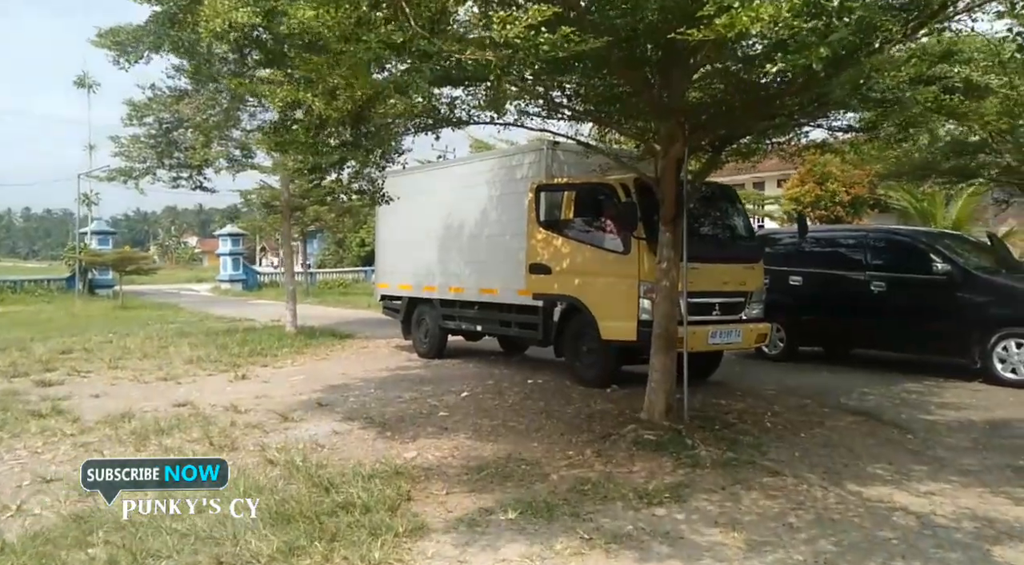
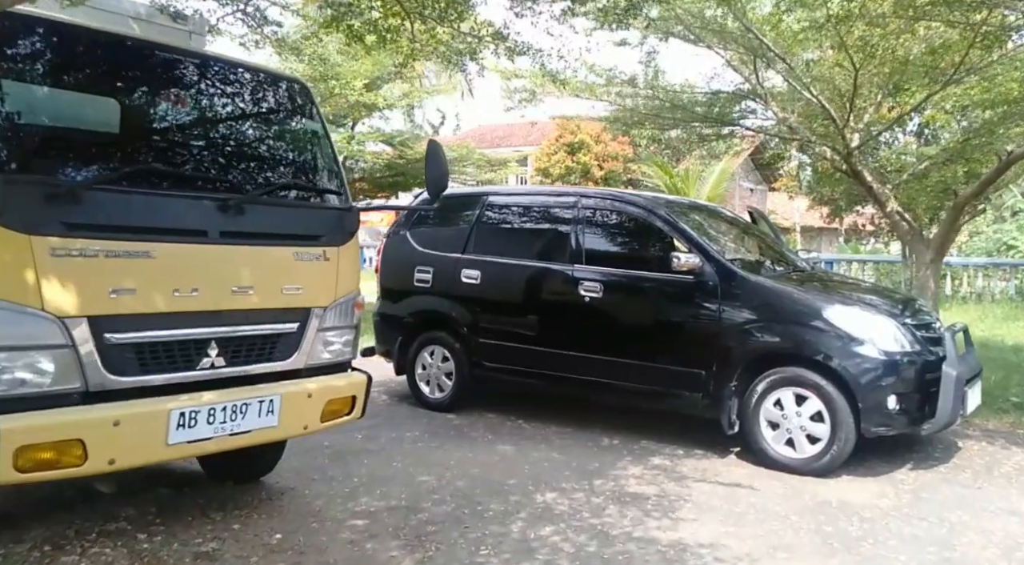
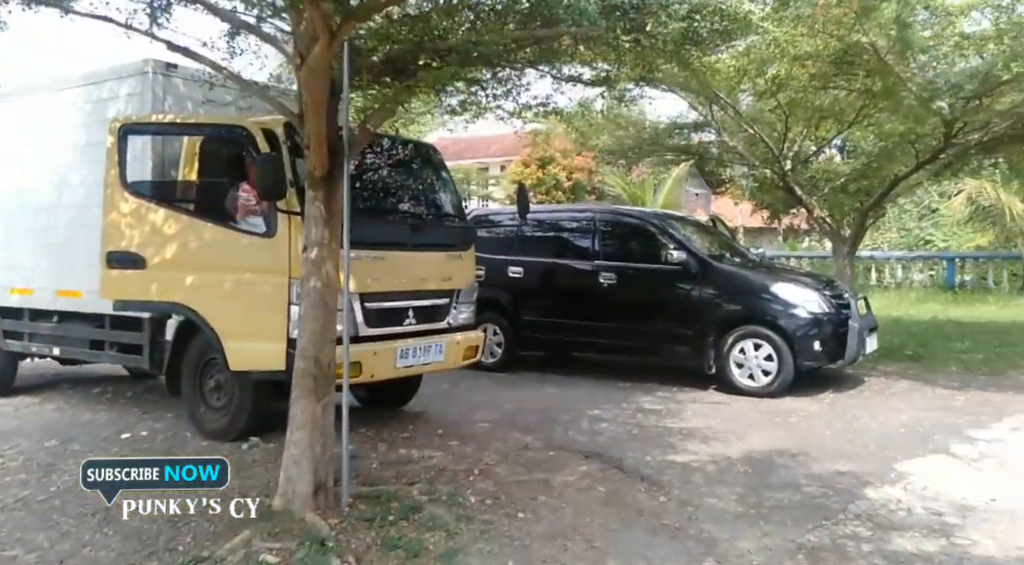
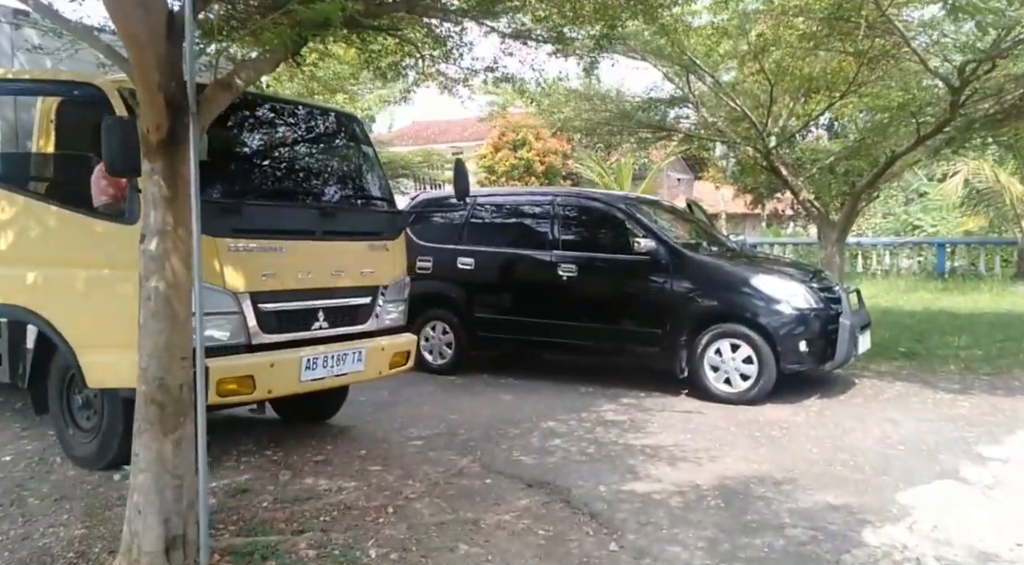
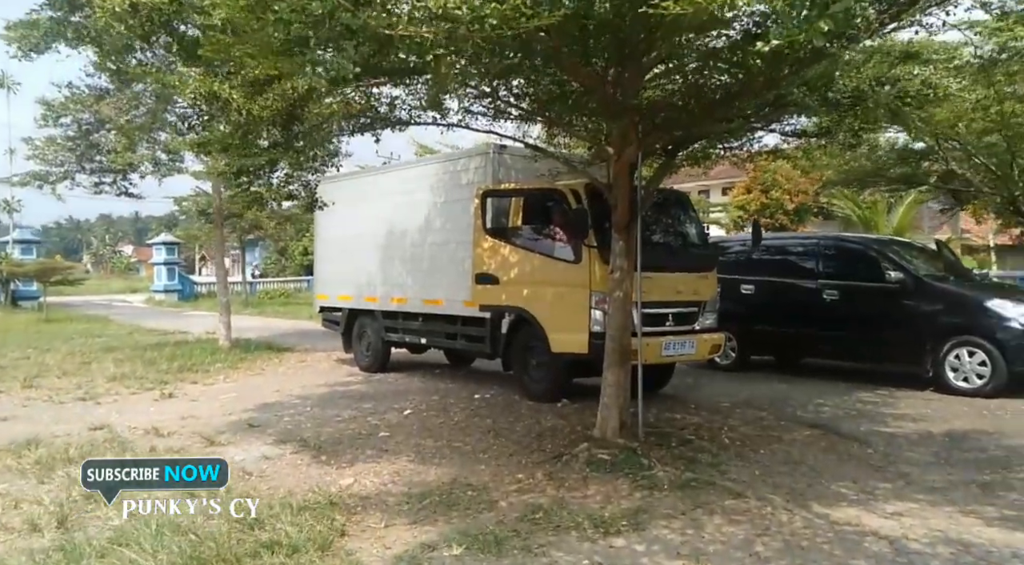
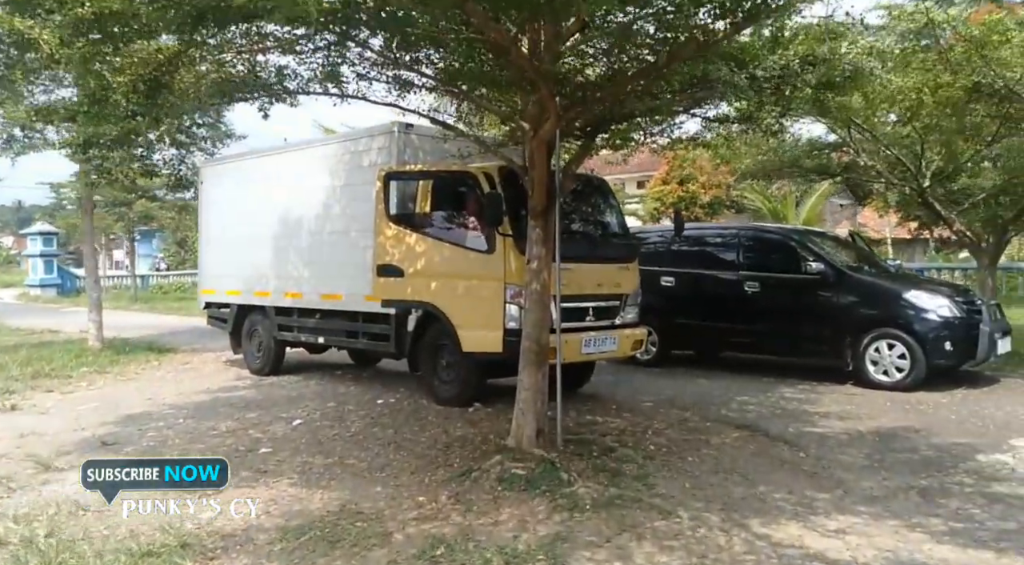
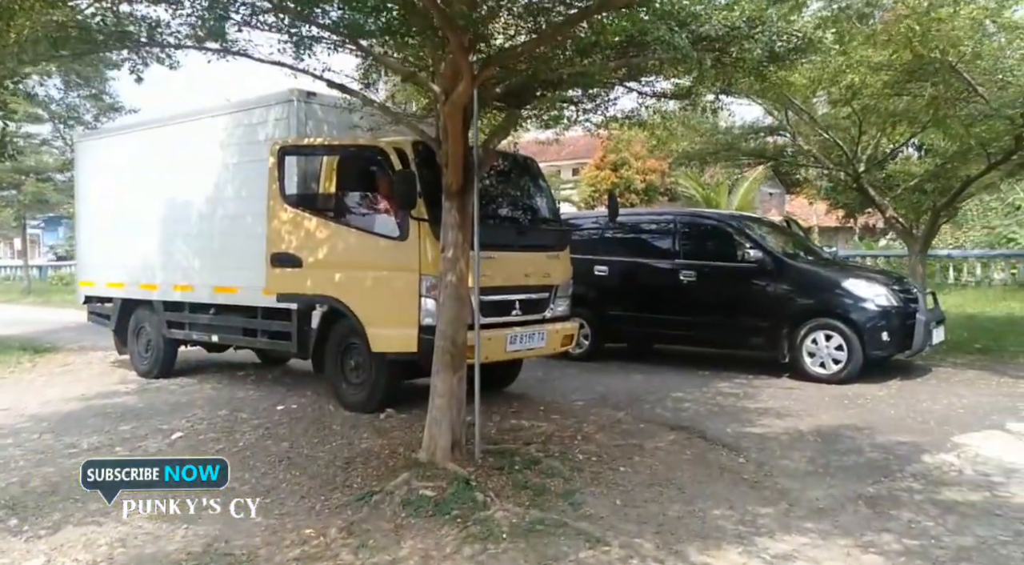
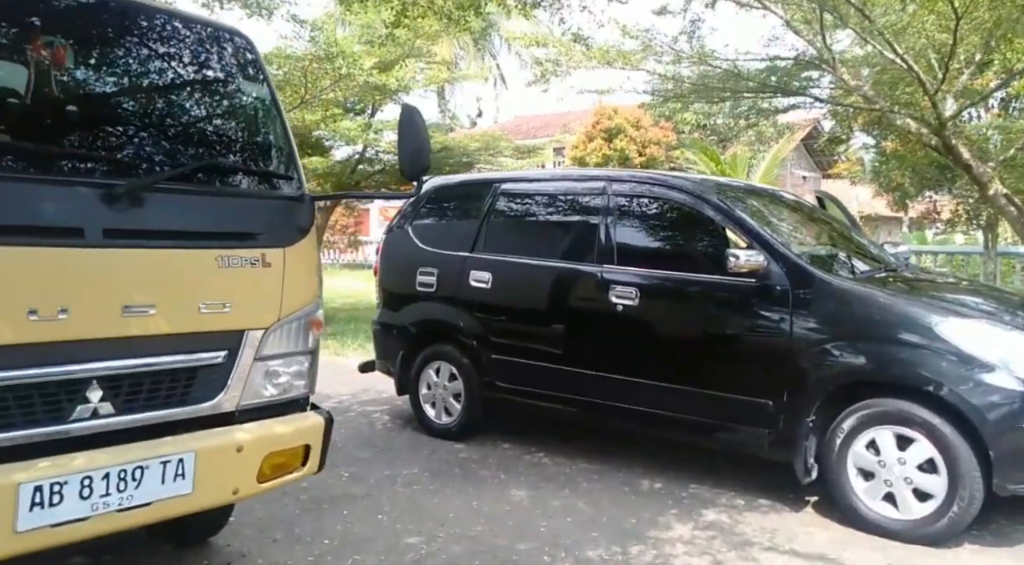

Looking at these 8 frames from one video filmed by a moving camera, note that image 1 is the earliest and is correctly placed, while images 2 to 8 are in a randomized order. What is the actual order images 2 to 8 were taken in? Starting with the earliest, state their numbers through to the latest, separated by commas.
5, 6, 7, 3, 4, 2, 8
